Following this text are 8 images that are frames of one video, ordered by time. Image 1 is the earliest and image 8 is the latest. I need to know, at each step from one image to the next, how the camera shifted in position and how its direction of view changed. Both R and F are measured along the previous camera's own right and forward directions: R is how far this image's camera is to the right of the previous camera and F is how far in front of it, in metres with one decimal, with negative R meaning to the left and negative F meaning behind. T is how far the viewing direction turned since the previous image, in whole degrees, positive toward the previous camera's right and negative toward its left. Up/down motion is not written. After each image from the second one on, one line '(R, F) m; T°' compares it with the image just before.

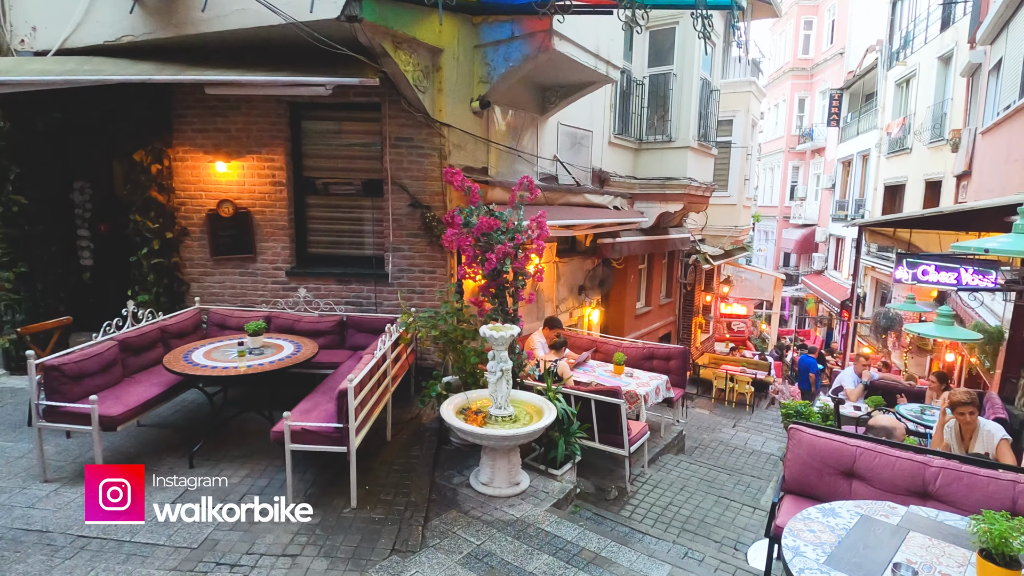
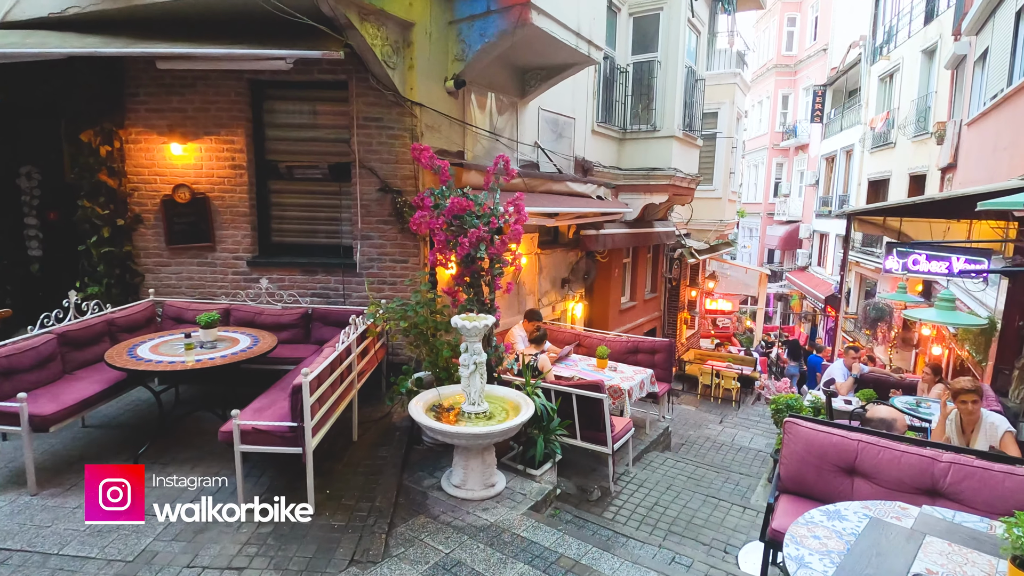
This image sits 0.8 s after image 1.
(+0.1, +0.3) m; +1°
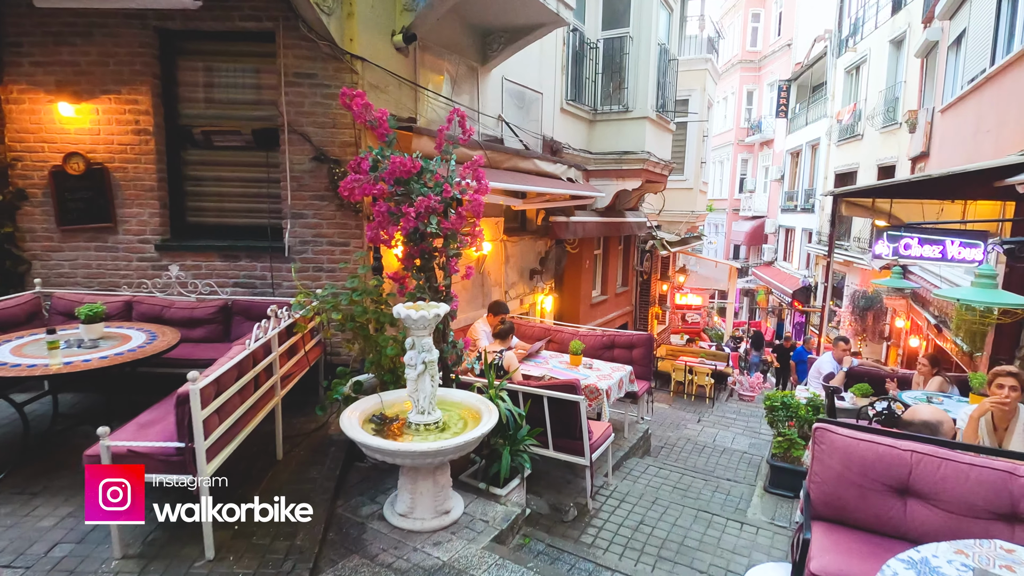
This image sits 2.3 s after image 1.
(+0.1, +0.8) m; +3°
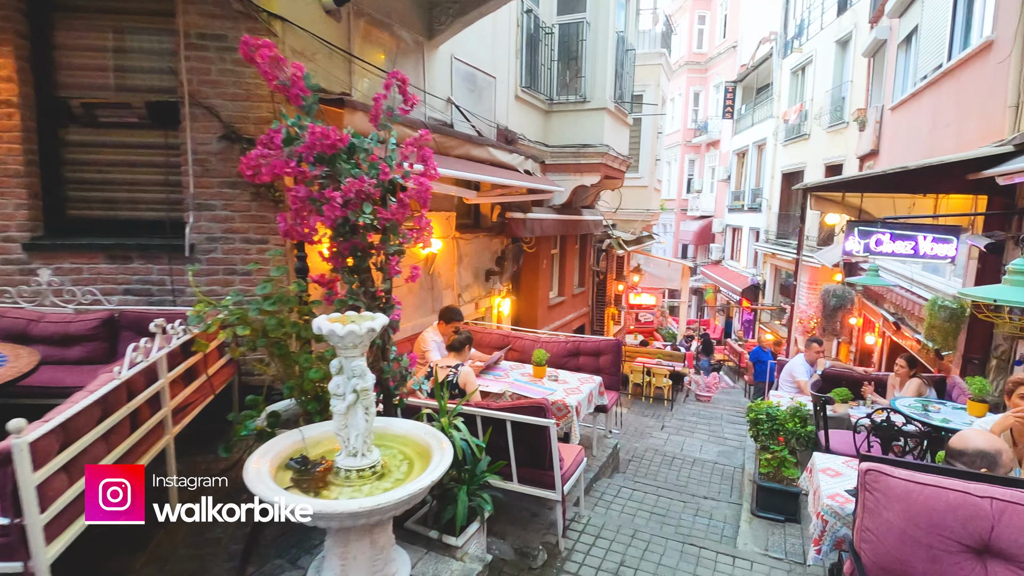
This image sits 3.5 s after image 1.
(0.0, +0.7) m; +5°
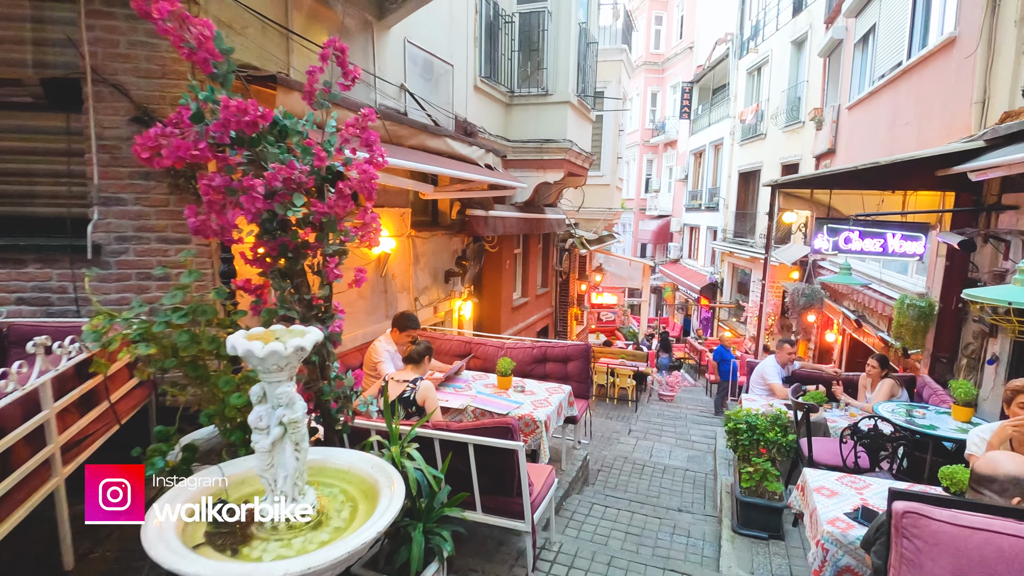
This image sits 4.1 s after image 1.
(0.0, +0.4) m; +4°
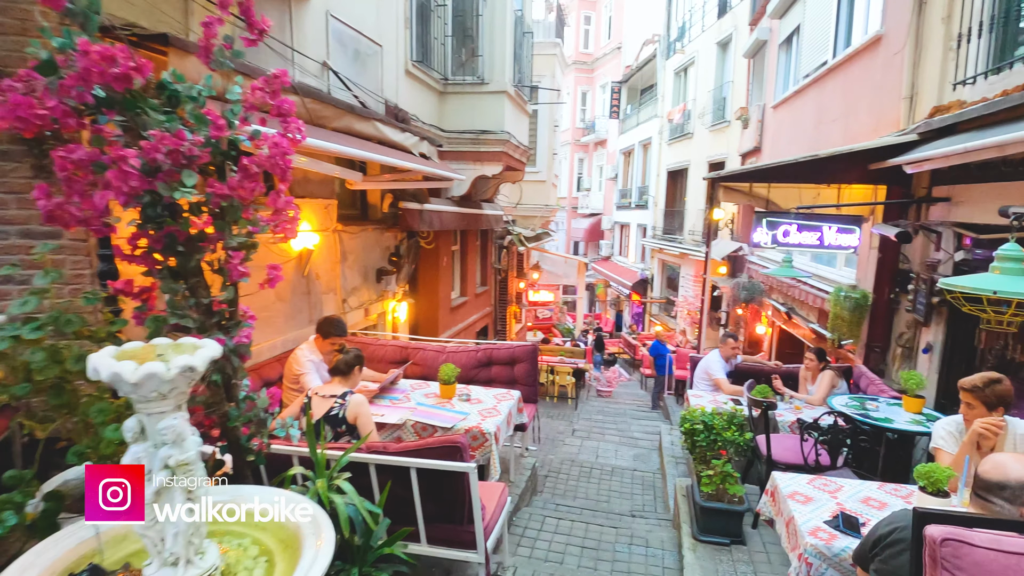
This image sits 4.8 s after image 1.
(-0.1, +0.4) m; +7°
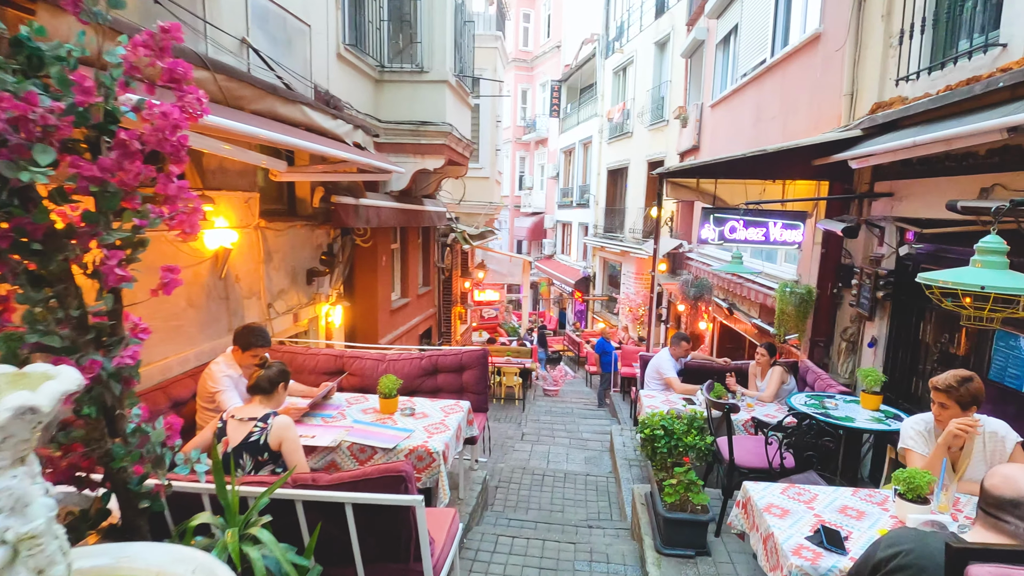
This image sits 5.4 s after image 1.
(0.0, +0.3) m; +6°
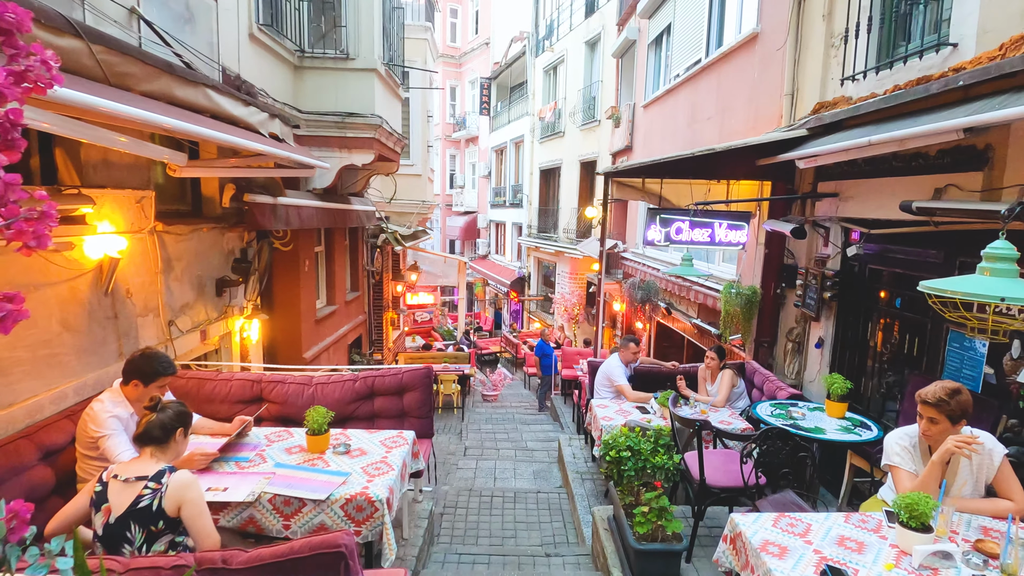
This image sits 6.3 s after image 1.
(-0.1, +0.4) m; +7°
